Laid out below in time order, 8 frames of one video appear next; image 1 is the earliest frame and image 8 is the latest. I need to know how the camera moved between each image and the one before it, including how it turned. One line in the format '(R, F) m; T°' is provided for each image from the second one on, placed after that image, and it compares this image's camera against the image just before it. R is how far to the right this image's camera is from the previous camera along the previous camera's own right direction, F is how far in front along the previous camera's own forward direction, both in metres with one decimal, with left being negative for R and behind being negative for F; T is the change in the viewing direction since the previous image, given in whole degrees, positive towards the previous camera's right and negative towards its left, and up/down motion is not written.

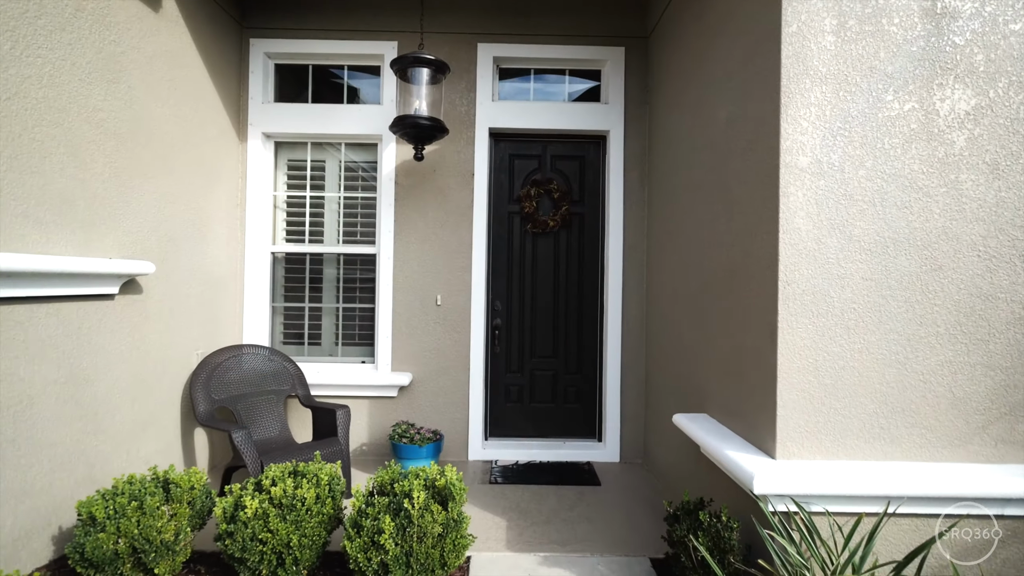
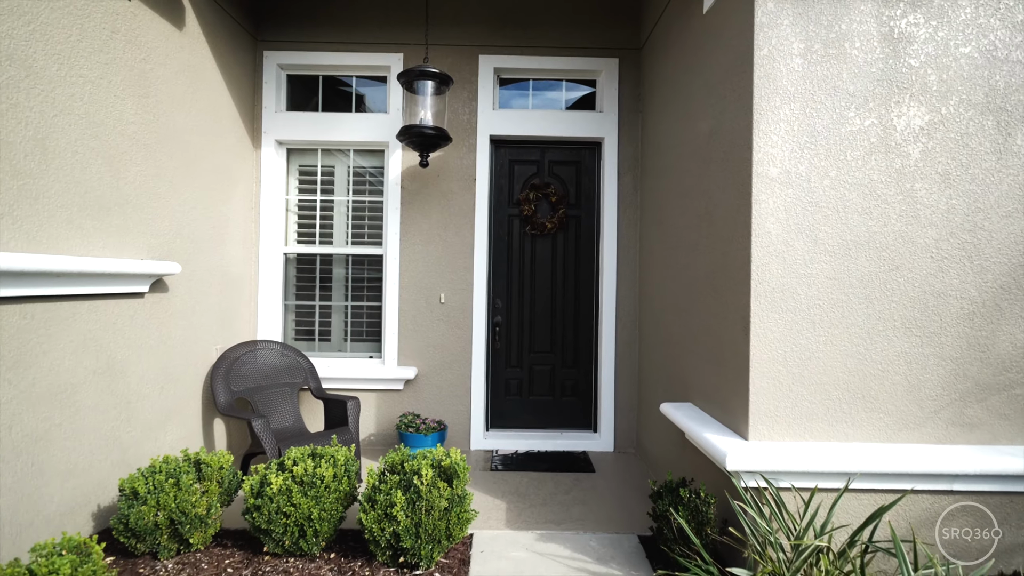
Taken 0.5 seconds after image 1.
(0.0, -0.2) m; 0°
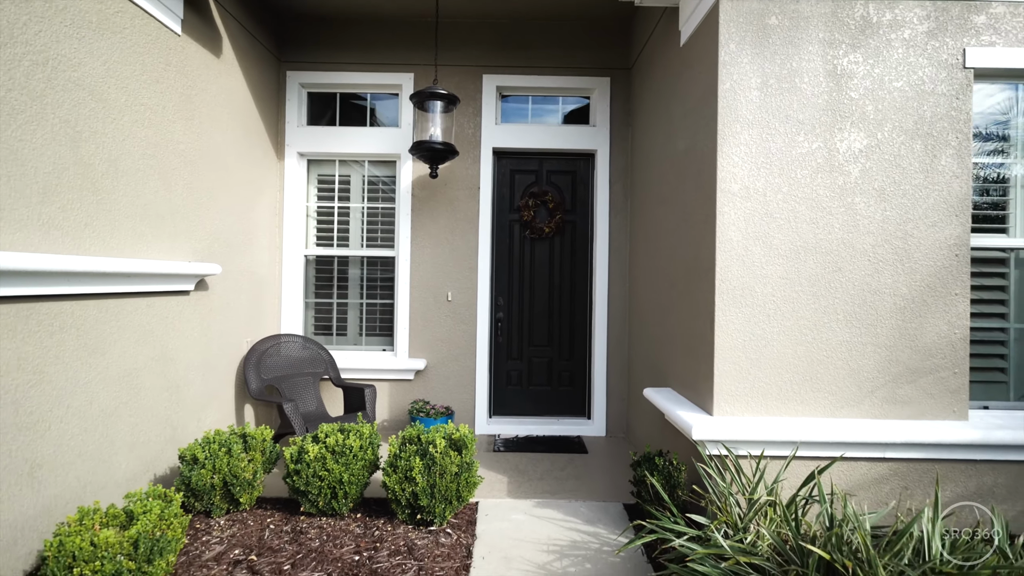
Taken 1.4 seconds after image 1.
(0.0, -0.4) m; 0°
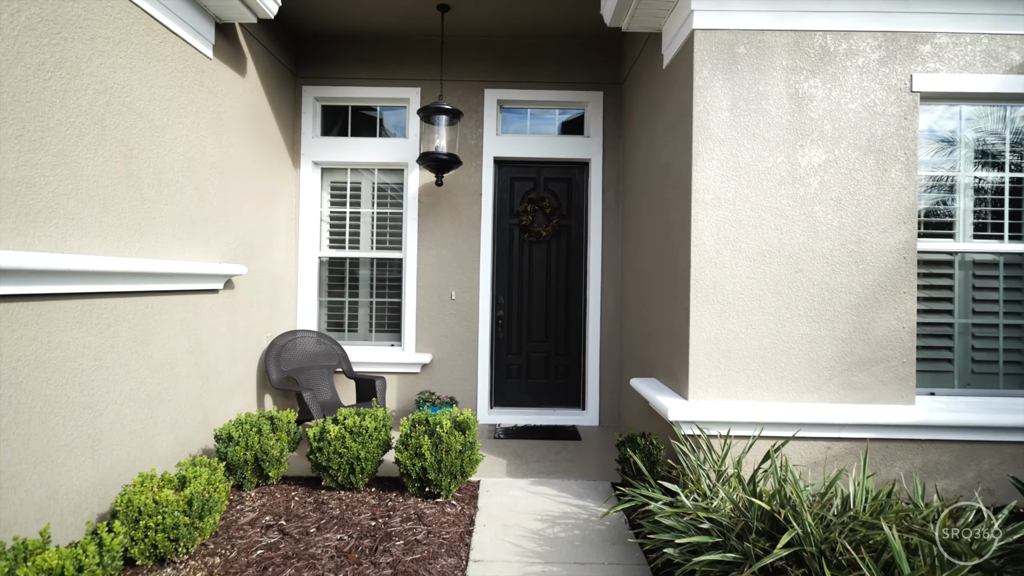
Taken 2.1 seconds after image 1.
(0.0, -0.3) m; 0°
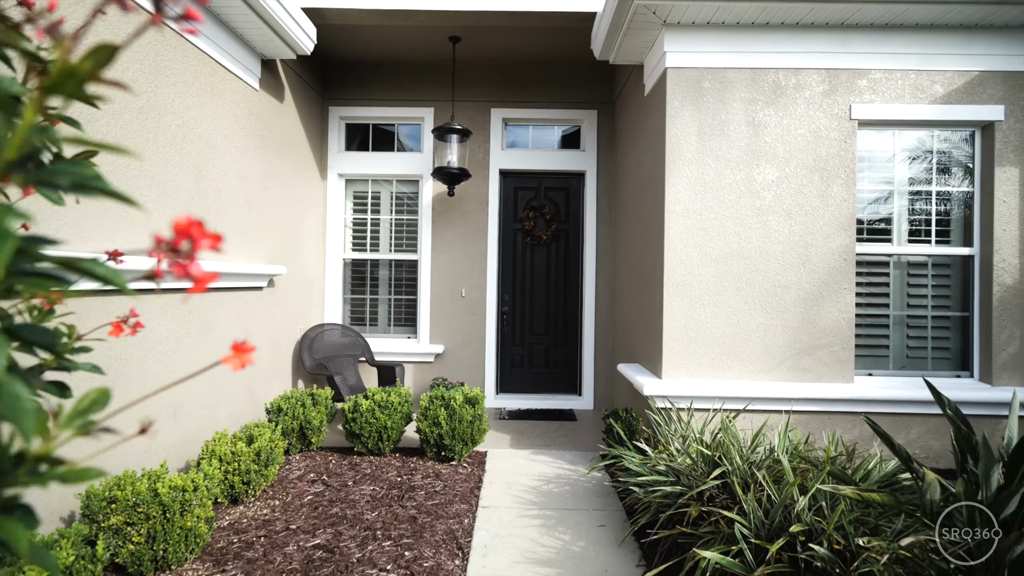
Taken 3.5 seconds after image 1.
(0.0, -0.5) m; -1°
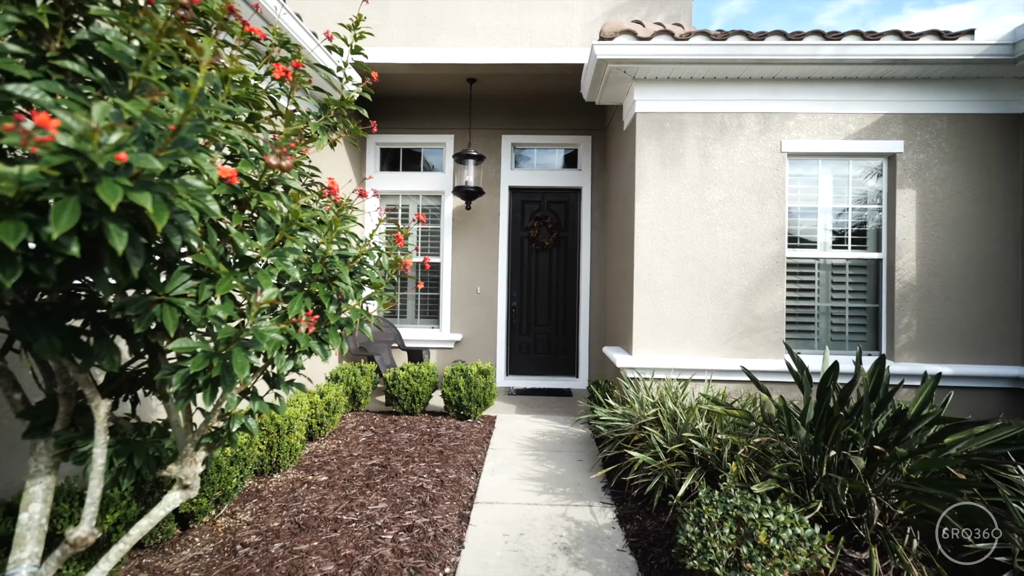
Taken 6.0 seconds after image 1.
(+0.1, -0.9) m; -2°
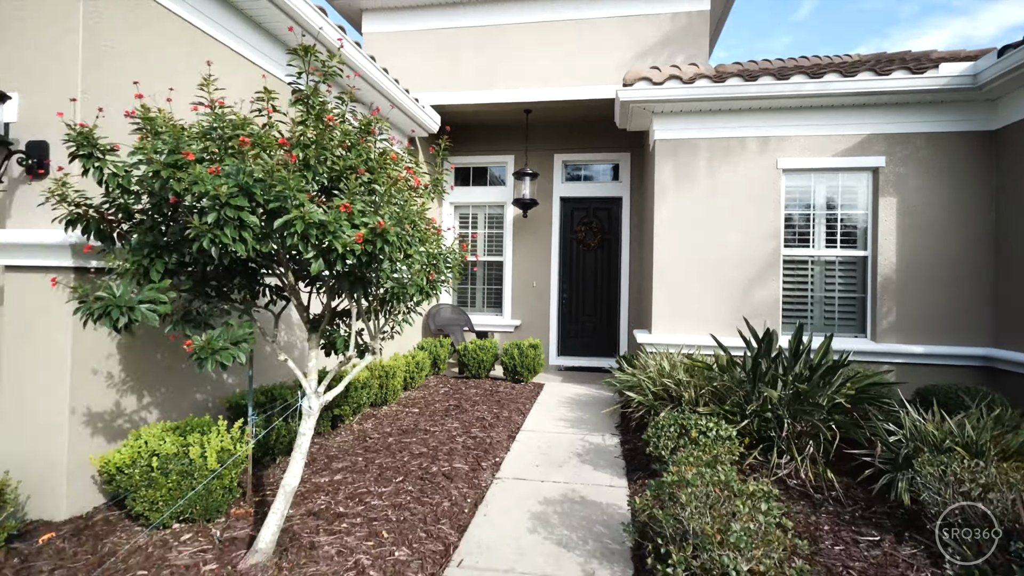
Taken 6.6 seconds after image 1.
(+0.3, -1.1) m; -8°
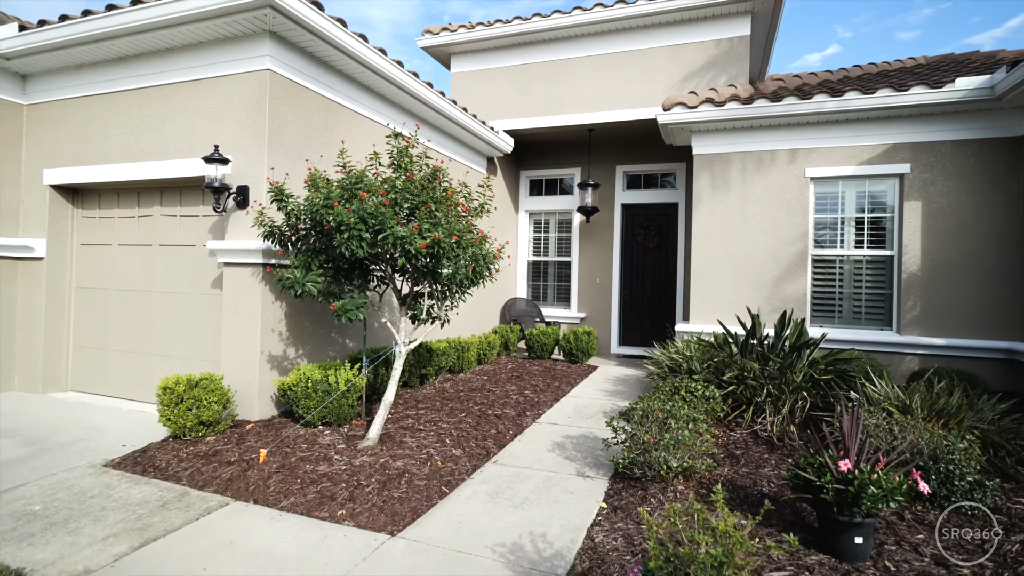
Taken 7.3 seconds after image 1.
(+0.5, -1.0) m; -10°
